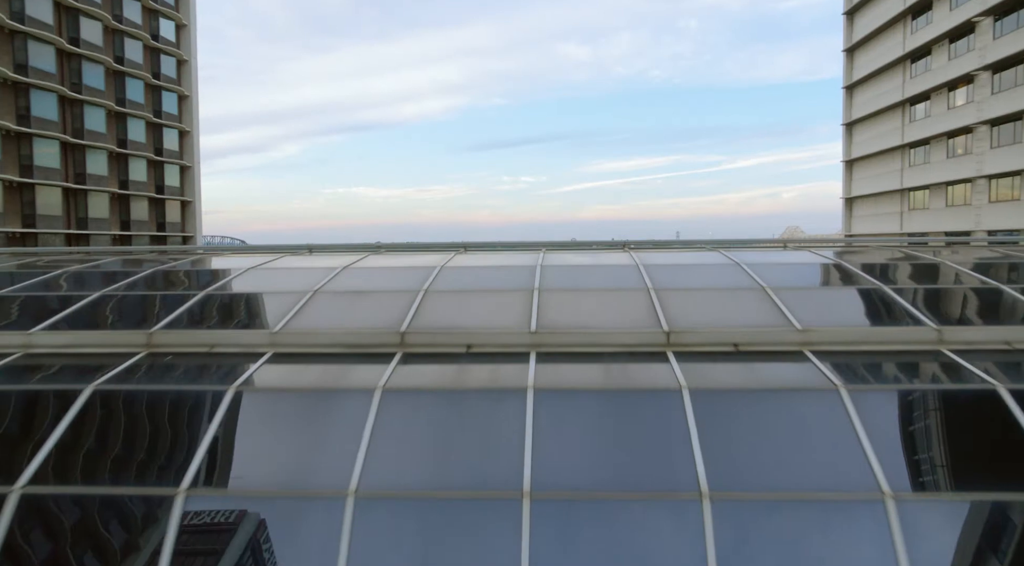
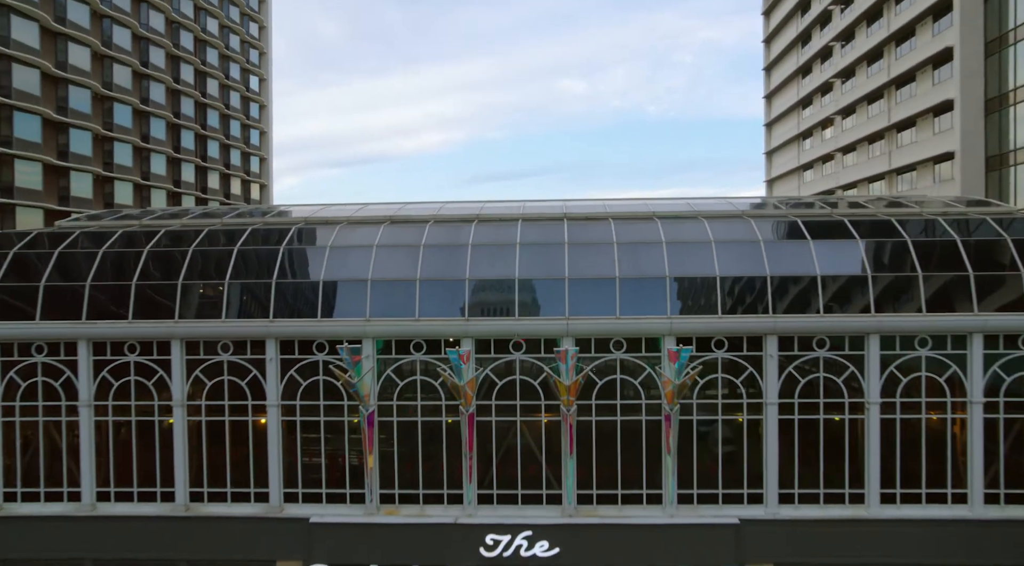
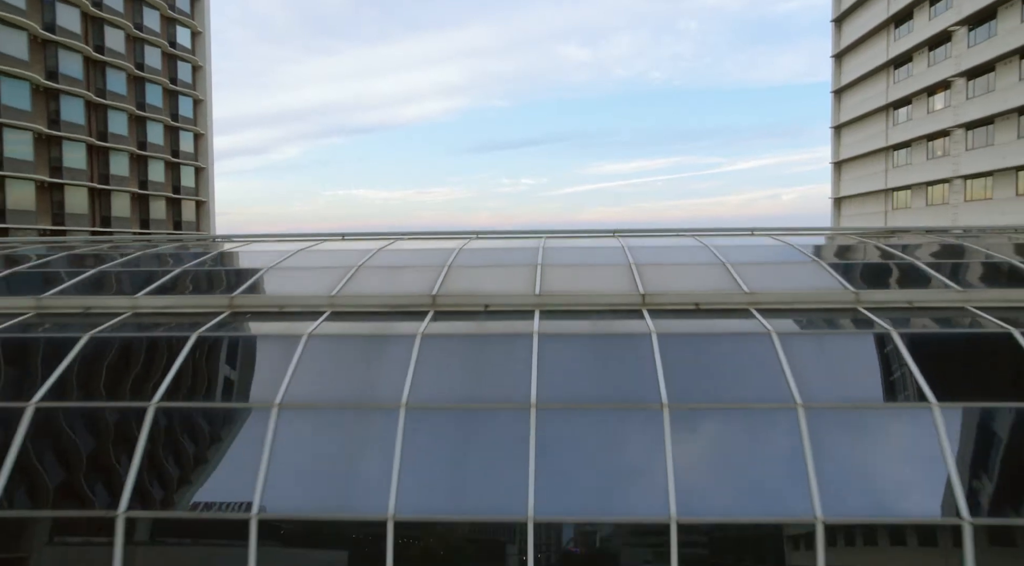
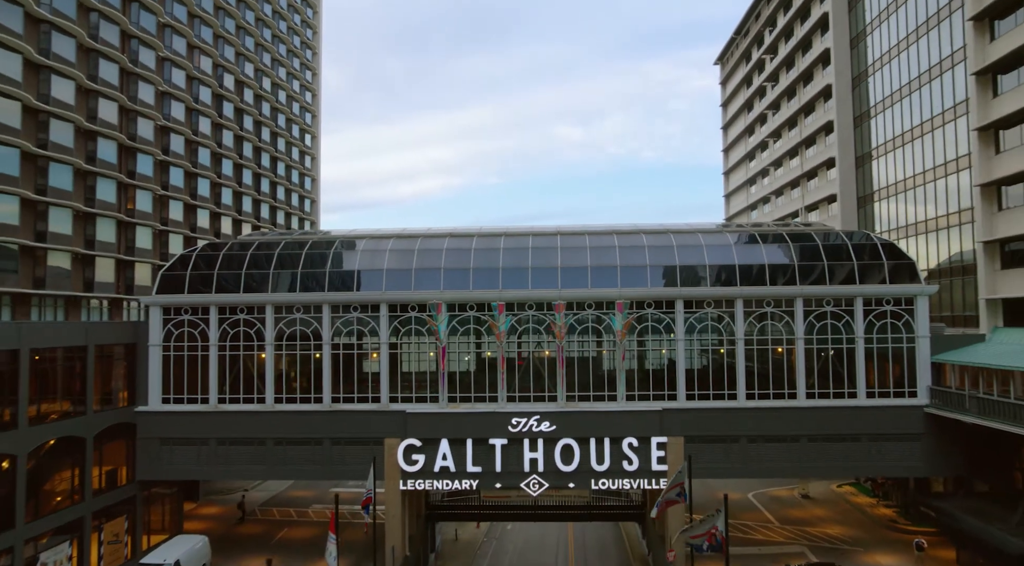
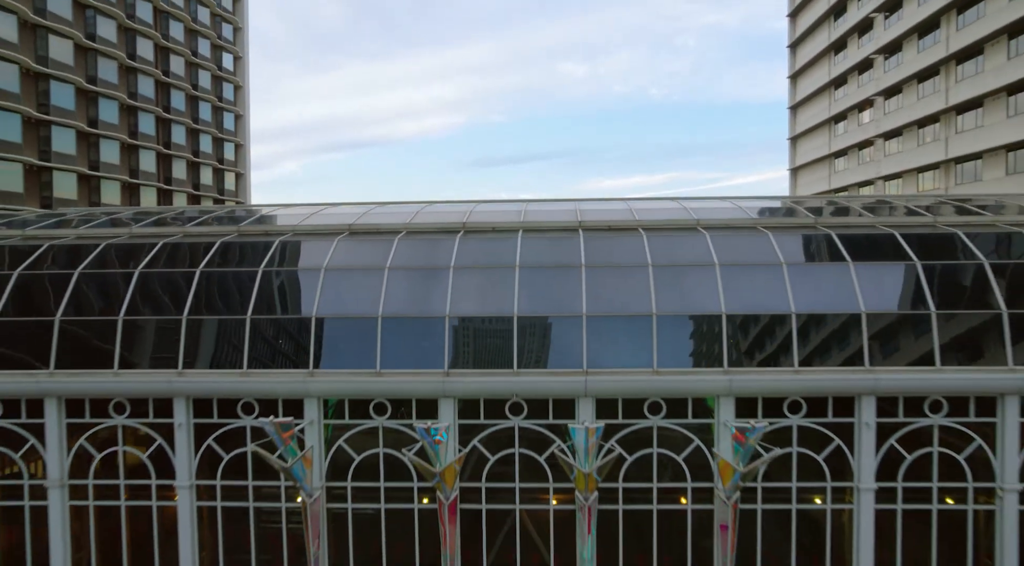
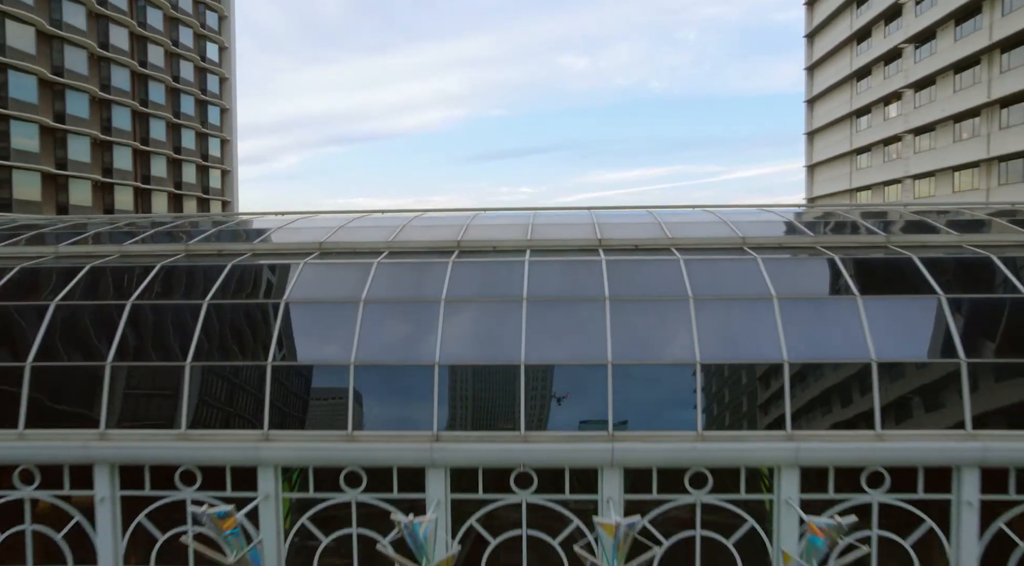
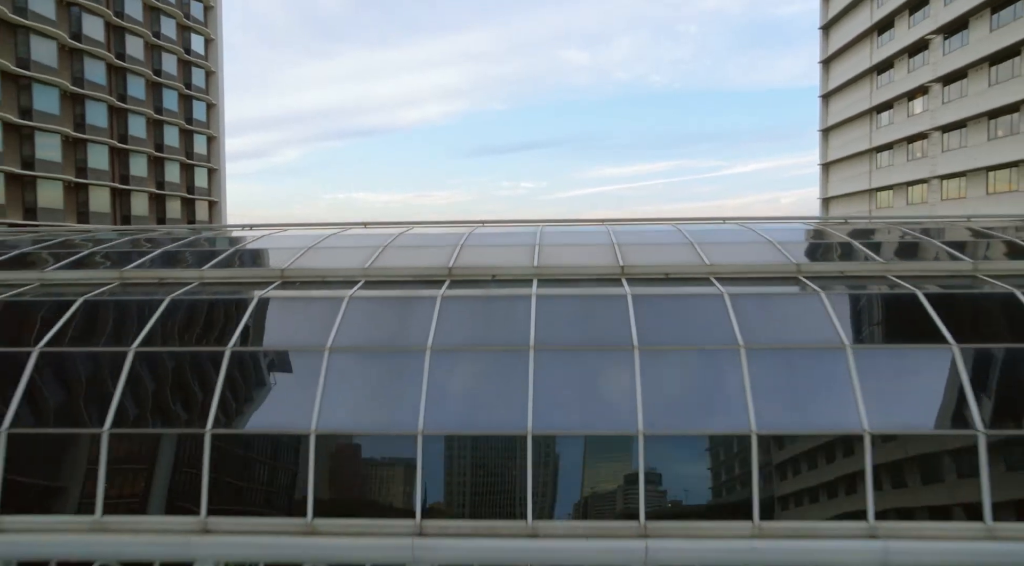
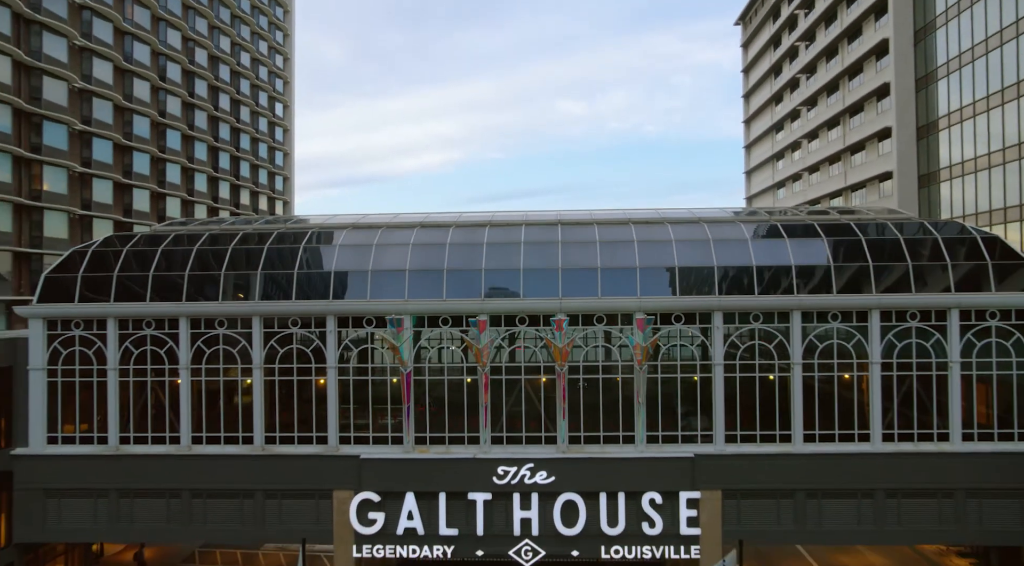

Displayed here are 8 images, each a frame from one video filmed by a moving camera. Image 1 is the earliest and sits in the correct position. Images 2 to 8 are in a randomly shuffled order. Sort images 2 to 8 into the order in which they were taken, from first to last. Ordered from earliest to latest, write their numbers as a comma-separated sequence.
3, 7, 6, 5, 2, 8, 4
